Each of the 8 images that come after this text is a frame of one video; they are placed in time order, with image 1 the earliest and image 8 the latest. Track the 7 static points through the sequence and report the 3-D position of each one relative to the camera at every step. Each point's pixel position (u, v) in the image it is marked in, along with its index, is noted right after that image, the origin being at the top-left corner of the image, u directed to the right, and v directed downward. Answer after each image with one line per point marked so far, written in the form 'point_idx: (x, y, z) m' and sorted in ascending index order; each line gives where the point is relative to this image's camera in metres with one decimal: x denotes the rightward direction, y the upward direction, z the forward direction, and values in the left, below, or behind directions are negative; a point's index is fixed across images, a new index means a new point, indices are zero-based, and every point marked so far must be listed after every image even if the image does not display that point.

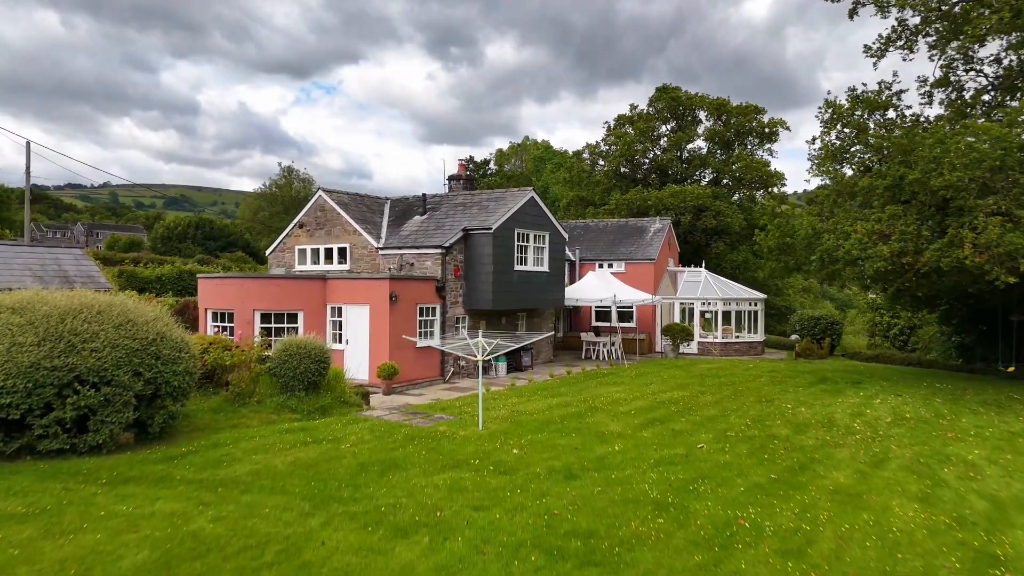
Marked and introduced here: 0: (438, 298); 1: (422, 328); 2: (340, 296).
0: (-2.2, -0.3, +19.6) m
1: (-2.6, -1.2, +19.3) m
2: (-4.9, -0.2, +19.1) m
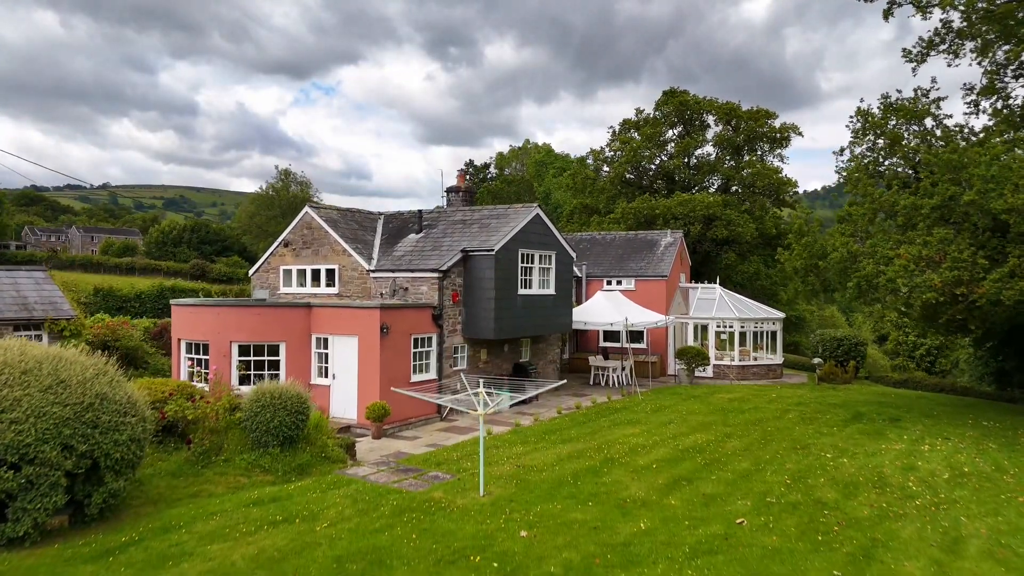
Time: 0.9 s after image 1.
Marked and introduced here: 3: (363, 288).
0: (-2.1, -1.0, +17.8) m
1: (-2.5, -2.0, +17.5) m
2: (-4.8, -1.0, +17.3) m
3: (-4.4, 0.0, +19.5) m
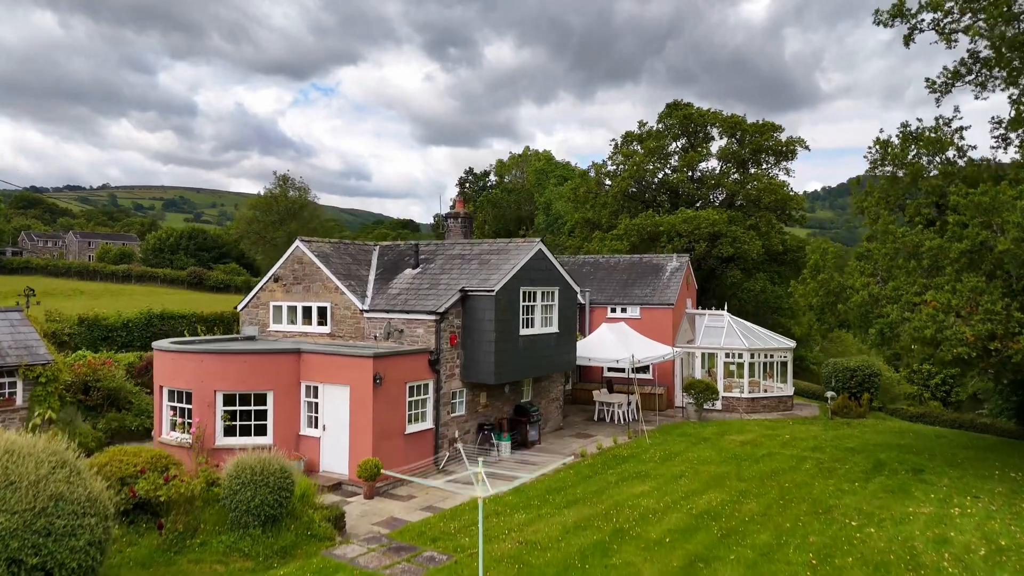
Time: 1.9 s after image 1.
0: (-2.0, -2.2, +16.9) m
1: (-2.5, -3.1, +16.5) m
2: (-4.8, -2.1, +16.3) m
3: (-4.4, -1.1, +18.6) m
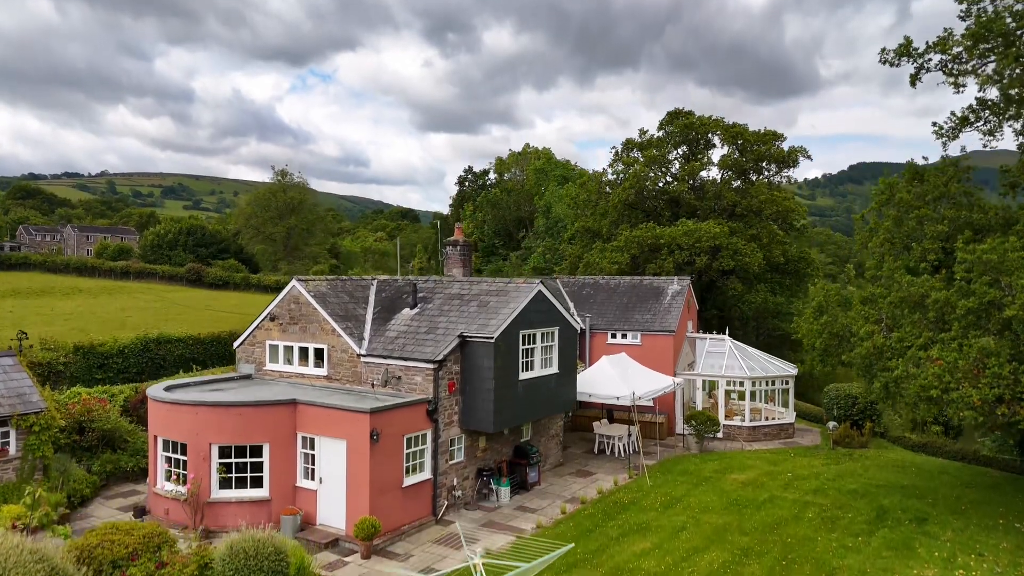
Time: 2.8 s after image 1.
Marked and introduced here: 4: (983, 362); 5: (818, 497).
0: (-2.1, -3.4, +16.6) m
1: (-2.5, -4.3, +16.3) m
2: (-4.8, -3.3, +16.1) m
3: (-4.4, -2.3, +18.3) m
4: (+9.7, -1.5, +13.7) m
5: (+8.6, -5.9, +18.7) m
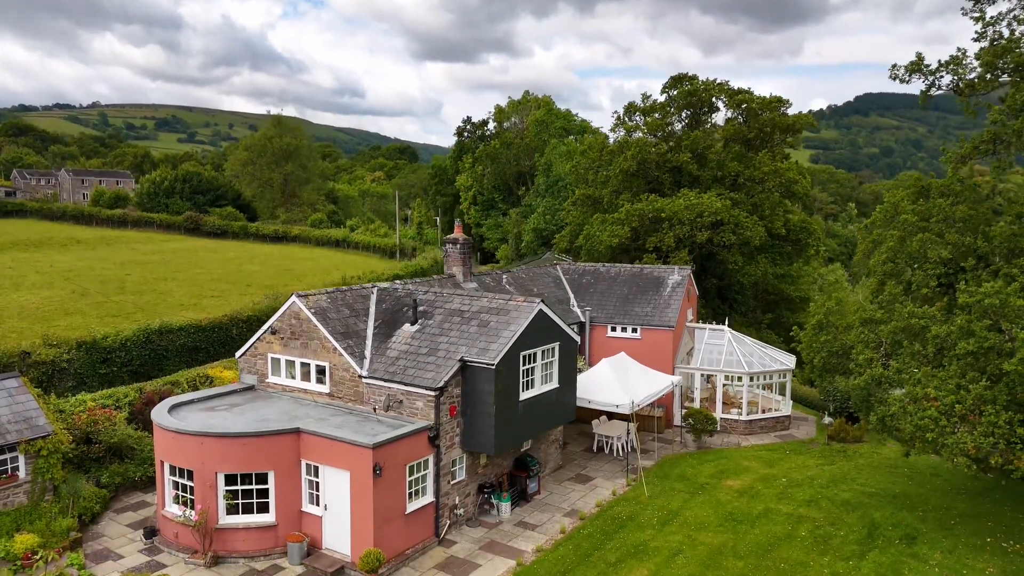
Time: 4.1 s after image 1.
0: (-2.0, -4.1, +16.9) m
1: (-2.5, -5.0, +16.7) m
2: (-4.8, -4.1, +16.3) m
3: (-4.4, -2.9, +18.5) m
4: (+9.7, -2.5, +13.8) m
5: (+8.6, -6.4, +19.2) m
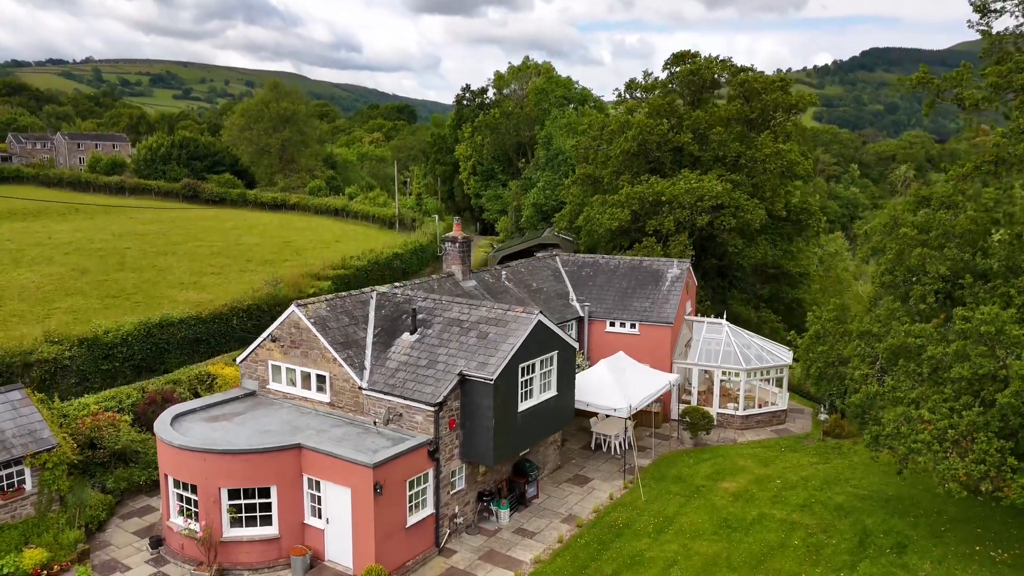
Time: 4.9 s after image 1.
0: (-2.1, -4.5, +17.1) m
1: (-2.5, -5.4, +16.9) m
2: (-4.8, -4.5, +16.6) m
3: (-4.4, -3.2, +18.7) m
4: (+9.7, -3.0, +13.9) m
5: (+8.6, -6.7, +19.5) m
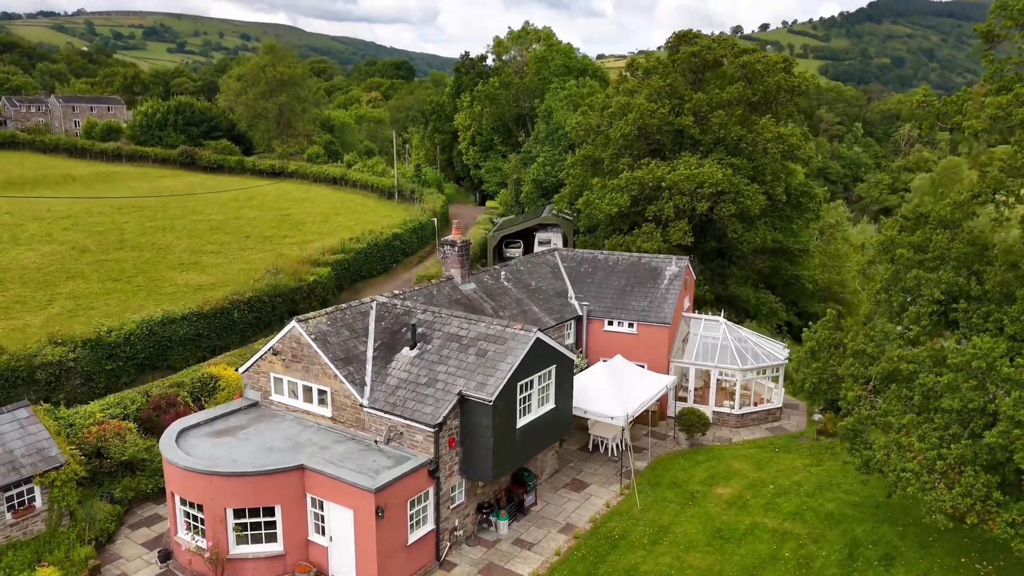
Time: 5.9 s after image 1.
0: (-2.1, -5.1, +17.5) m
1: (-2.5, -6.0, +17.4) m
2: (-4.9, -5.1, +17.0) m
3: (-4.4, -3.7, +19.0) m
4: (+9.6, -3.8, +14.2) m
5: (+8.6, -7.1, +20.0) m
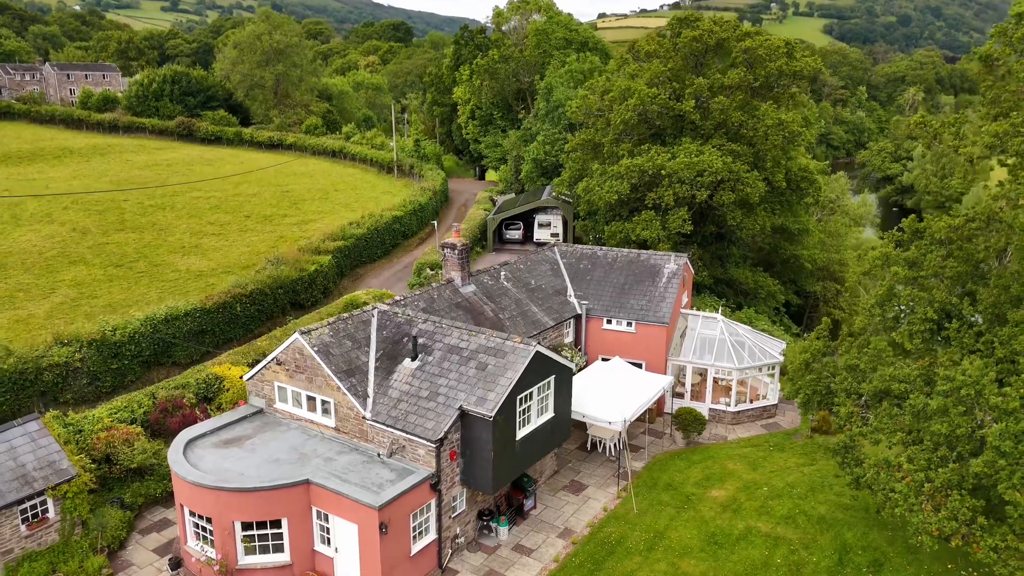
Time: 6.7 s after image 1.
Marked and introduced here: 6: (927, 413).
0: (-2.1, -5.6, +18.0) m
1: (-2.5, -6.5, +17.9) m
2: (-4.9, -5.6, +17.4) m
3: (-4.4, -4.1, +19.4) m
4: (+9.6, -4.4, +14.7) m
5: (+8.6, -7.5, +20.6) m
6: (+9.7, -2.9, +15.5) m
